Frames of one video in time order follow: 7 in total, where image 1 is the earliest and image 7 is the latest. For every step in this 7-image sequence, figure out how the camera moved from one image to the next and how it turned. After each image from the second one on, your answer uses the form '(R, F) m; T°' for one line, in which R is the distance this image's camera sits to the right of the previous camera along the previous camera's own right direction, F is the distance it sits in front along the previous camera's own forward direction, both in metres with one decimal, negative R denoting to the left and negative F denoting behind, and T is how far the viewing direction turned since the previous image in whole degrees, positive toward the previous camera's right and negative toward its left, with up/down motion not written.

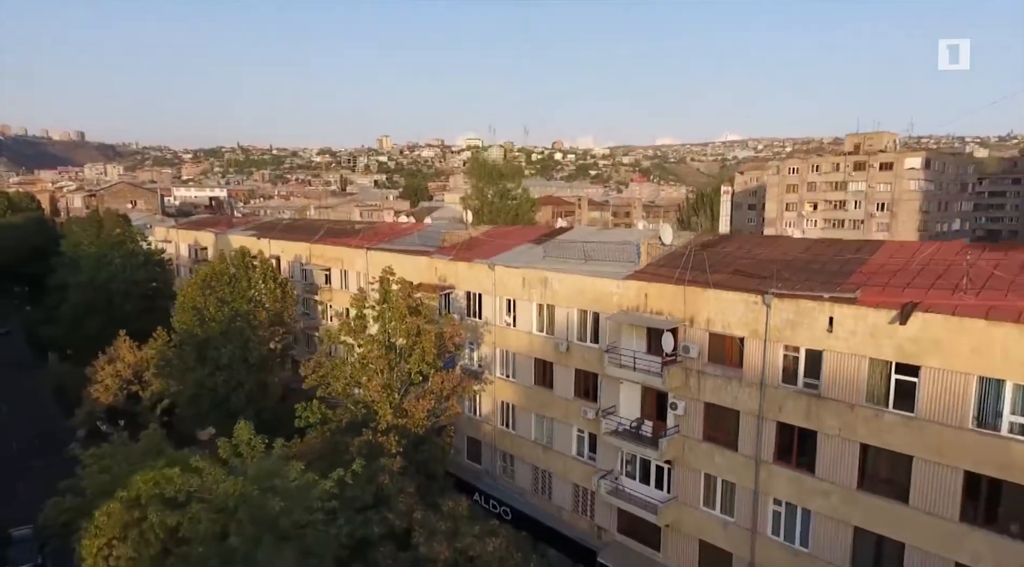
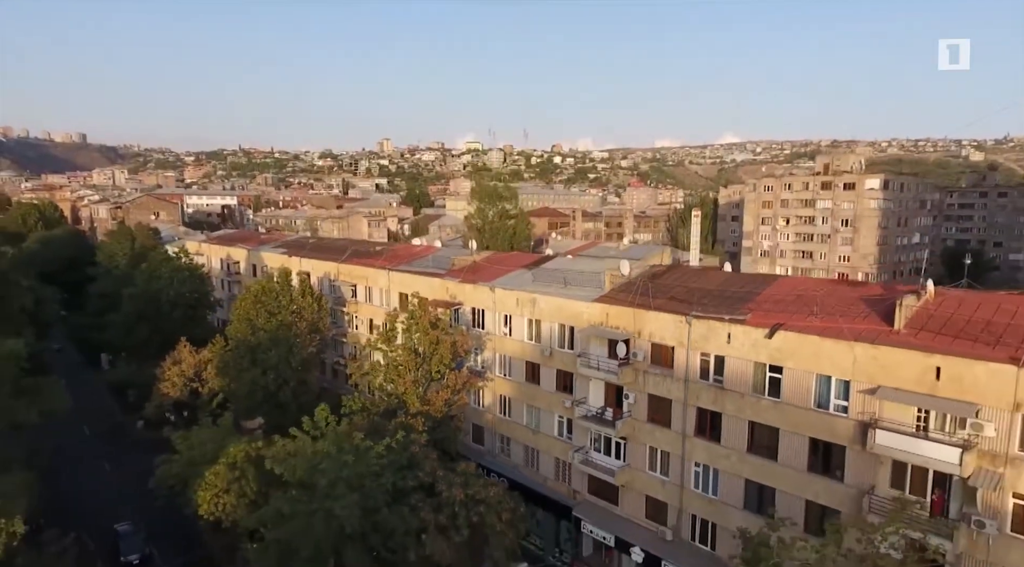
(+0.1, -3.6) m; 0°
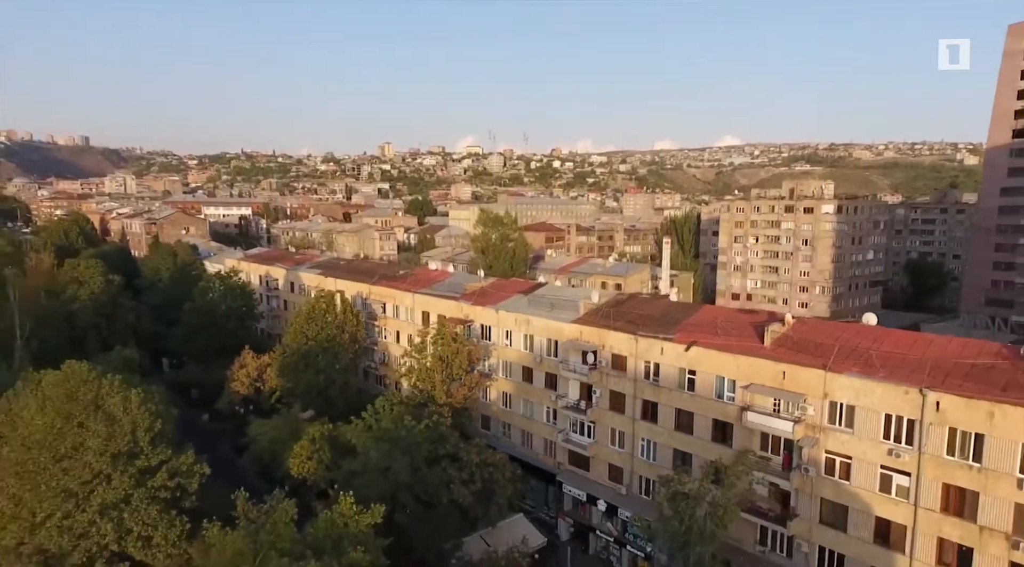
(0.0, -5.2) m; 0°
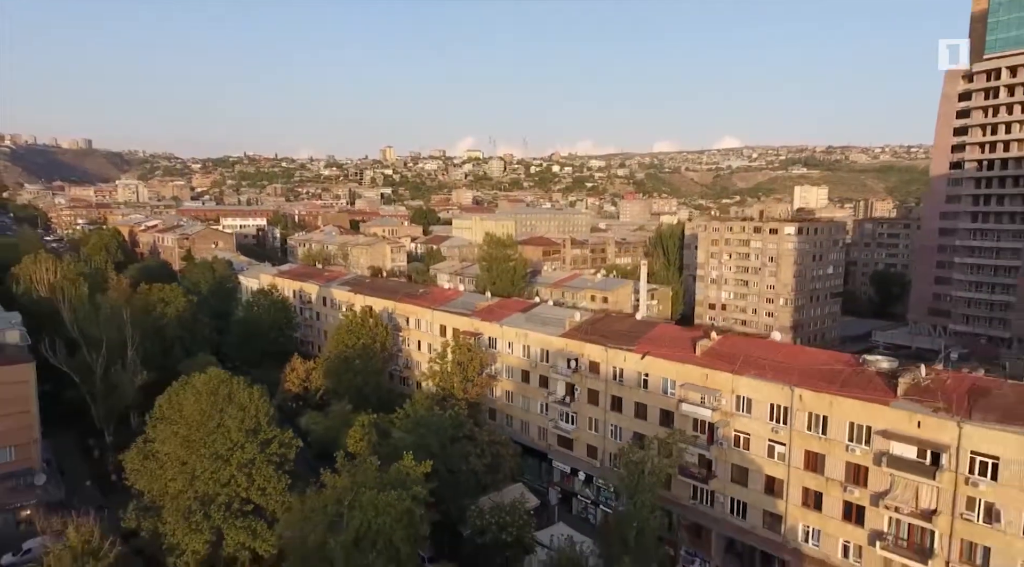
(0.0, -5.9) m; 0°
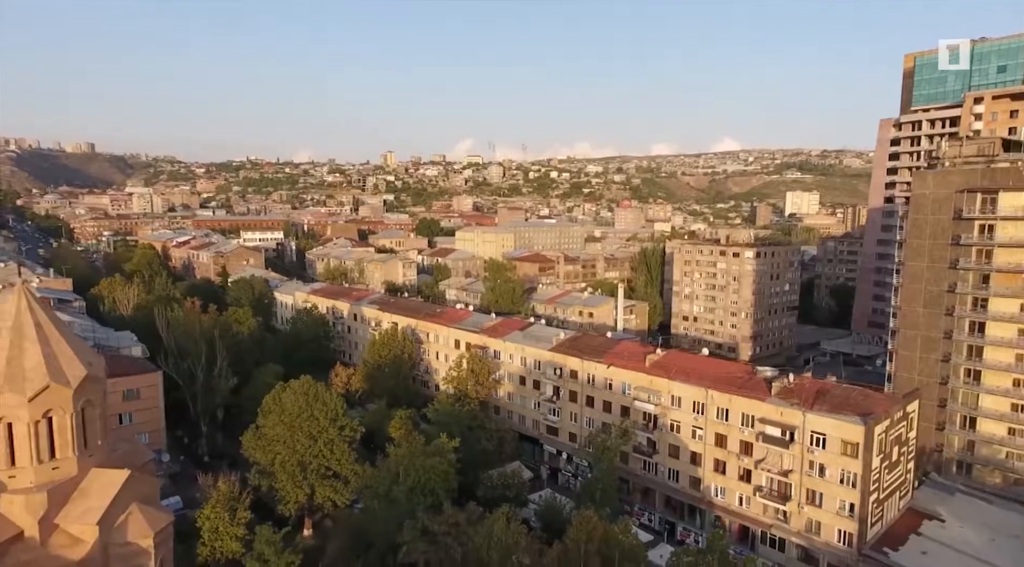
(-0.1, -8.1) m; 0°
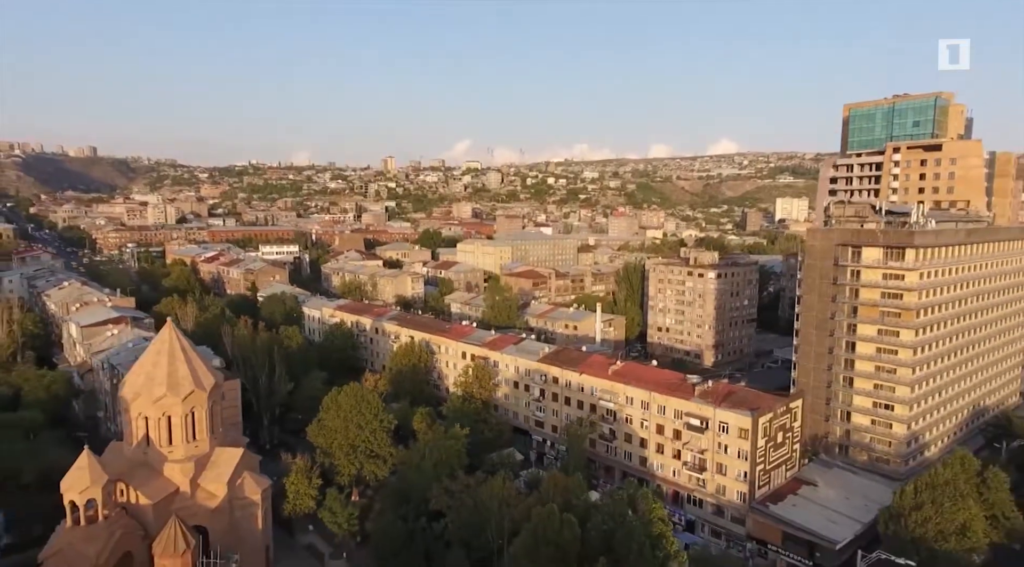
(+0.2, -9.5) m; 0°
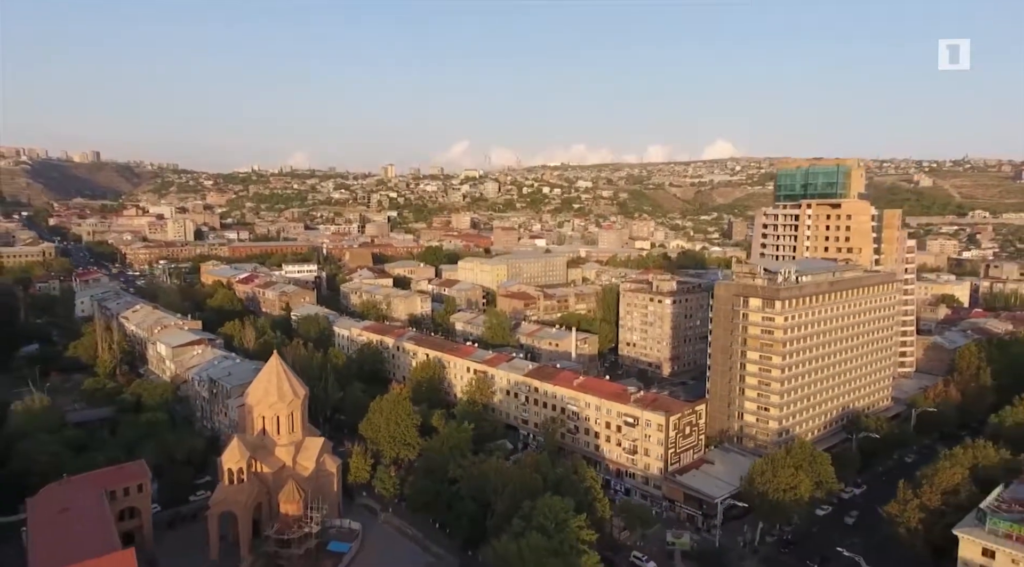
(+0.4, -15.0) m; 0°
